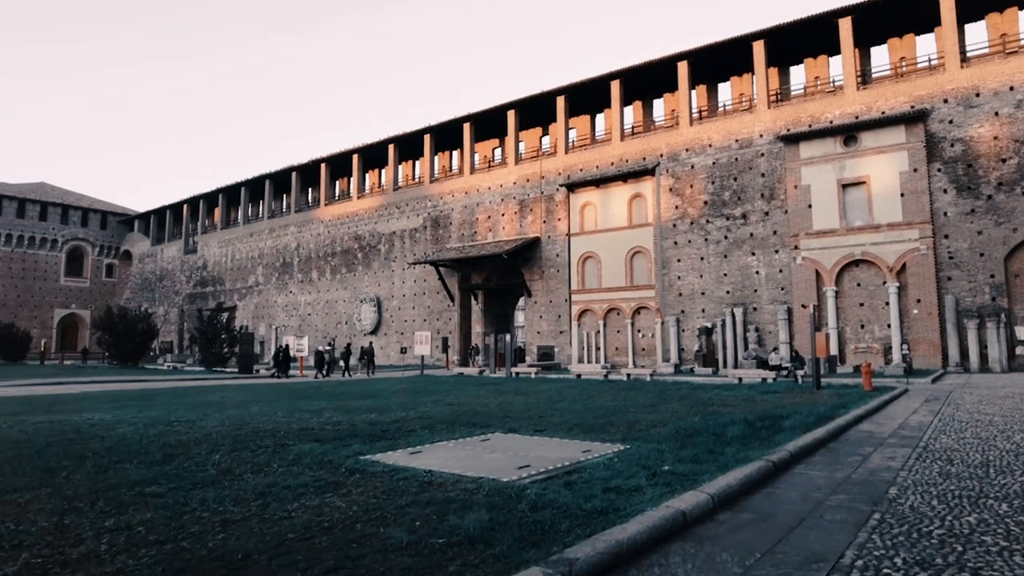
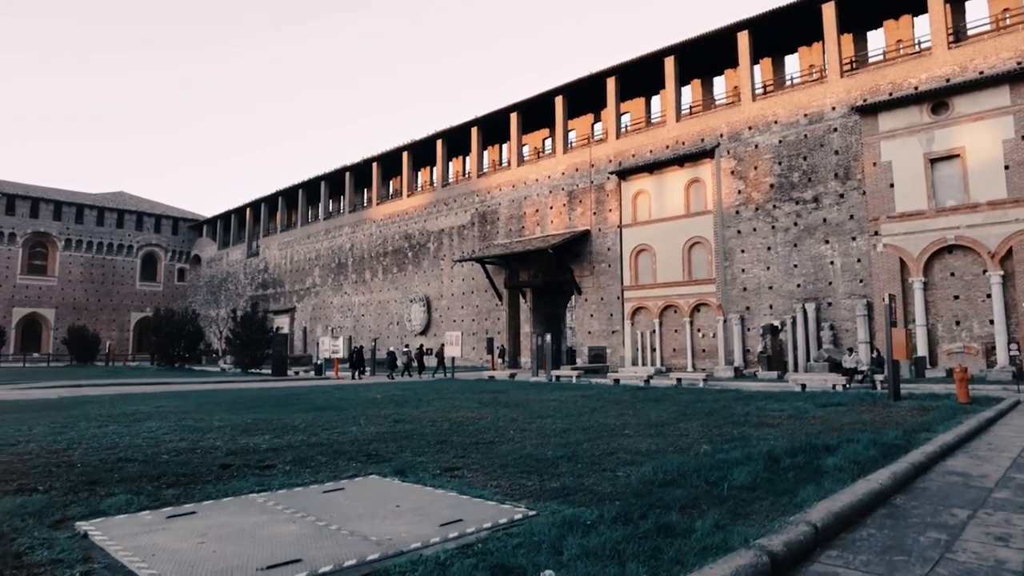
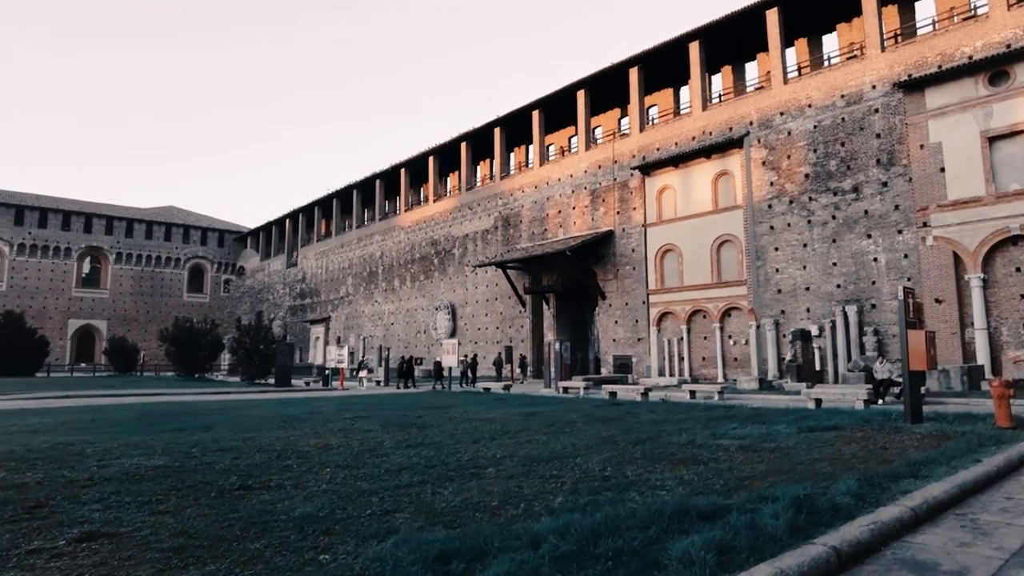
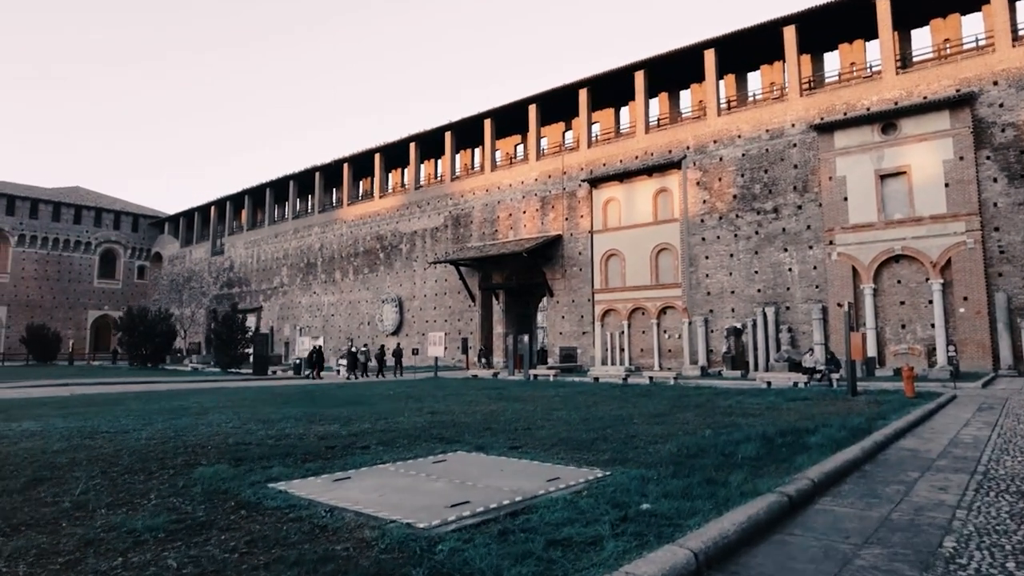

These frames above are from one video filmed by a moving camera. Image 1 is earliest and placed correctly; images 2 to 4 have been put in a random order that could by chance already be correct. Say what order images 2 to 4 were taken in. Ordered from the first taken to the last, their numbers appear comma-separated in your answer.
4, 2, 3
